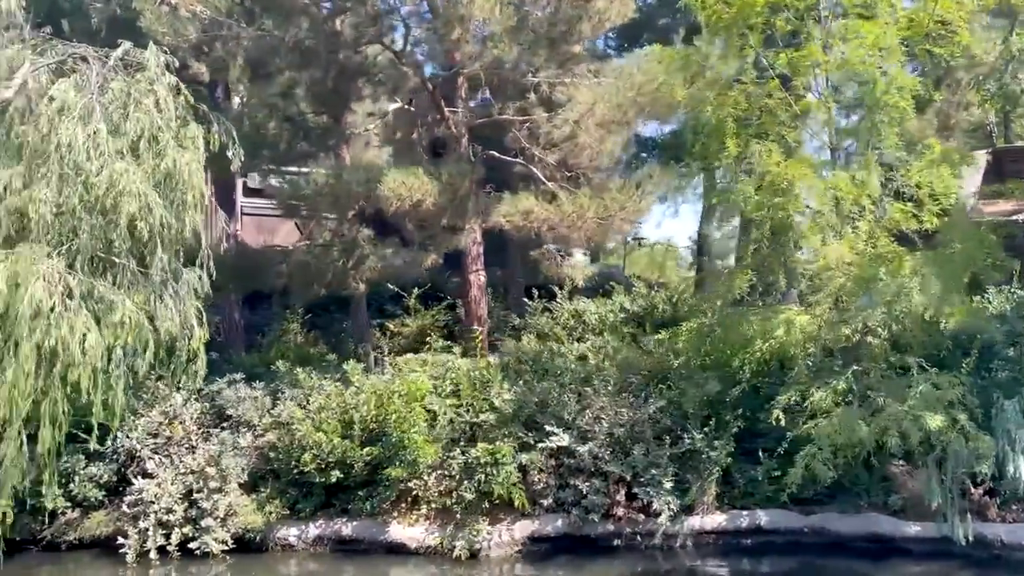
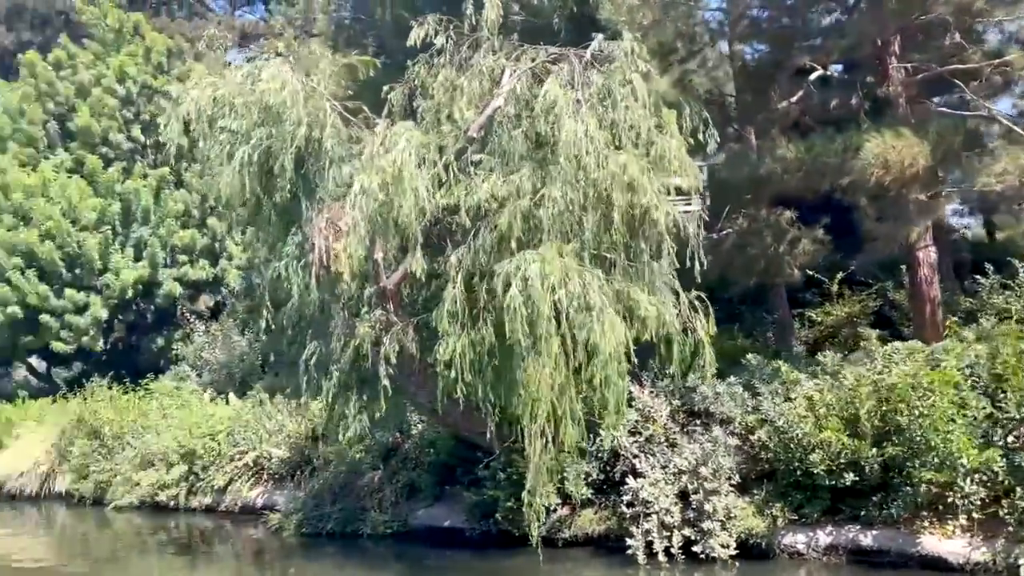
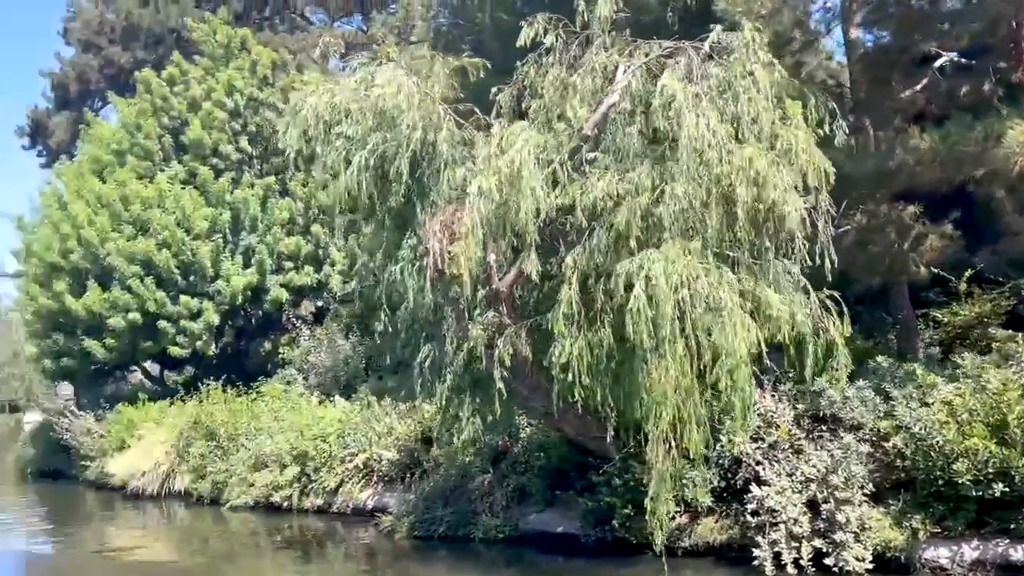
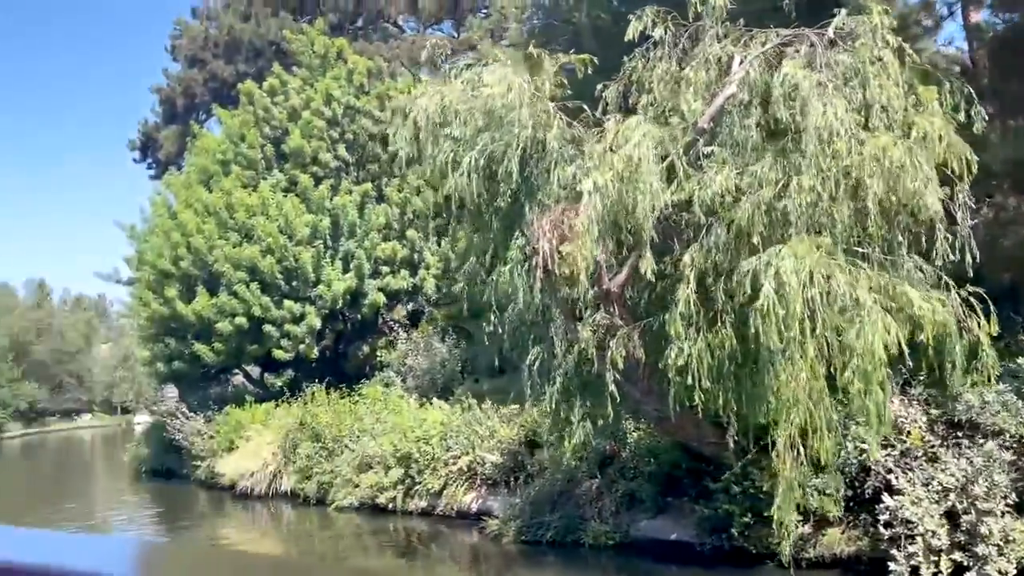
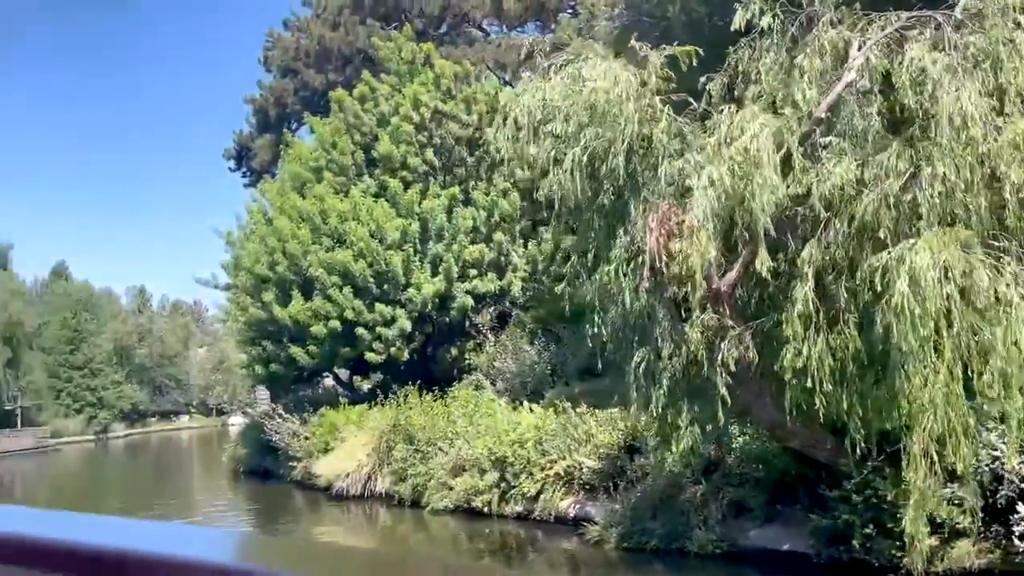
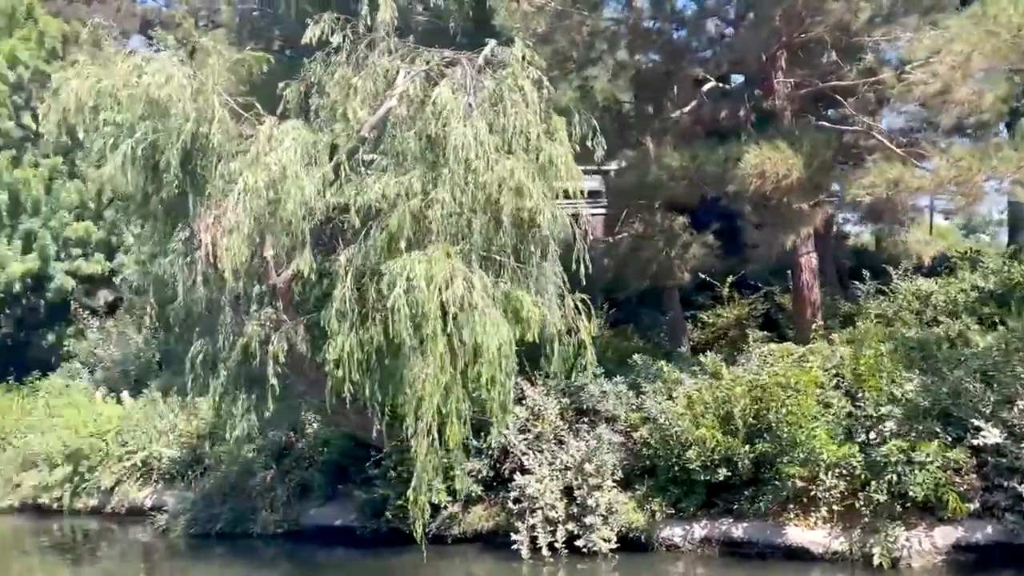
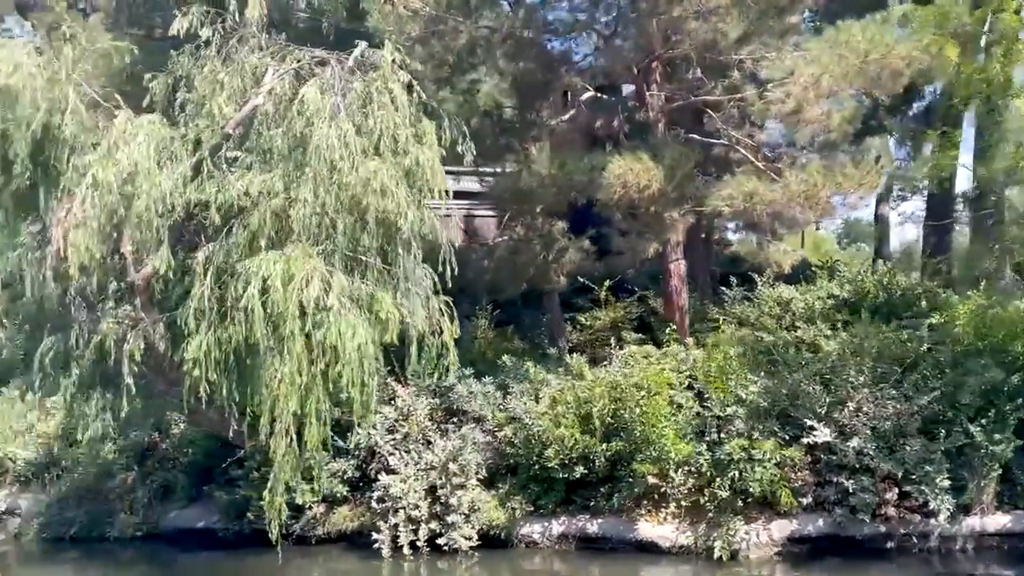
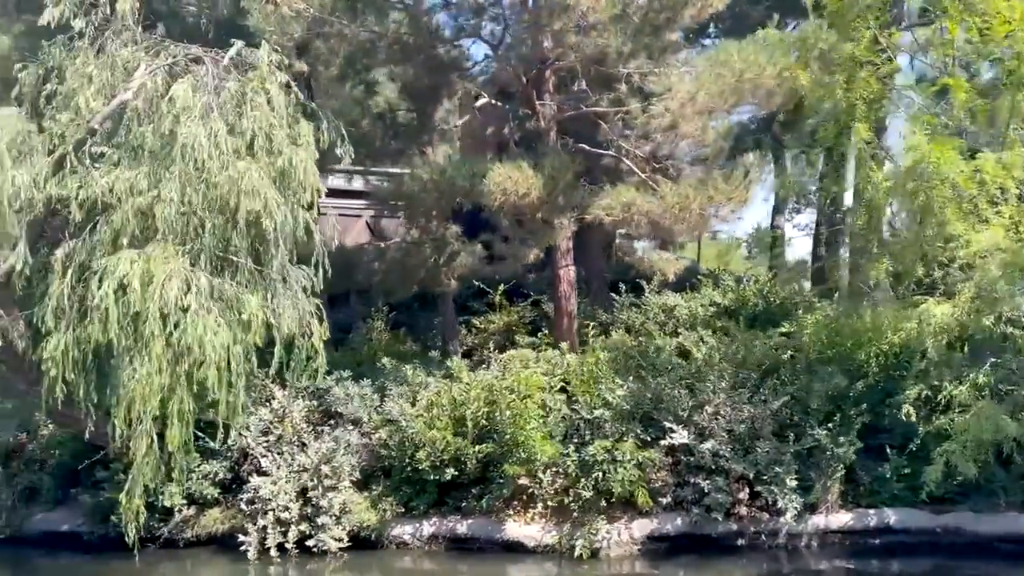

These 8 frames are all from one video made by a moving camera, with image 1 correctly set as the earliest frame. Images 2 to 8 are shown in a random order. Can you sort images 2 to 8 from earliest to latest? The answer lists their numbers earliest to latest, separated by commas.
8, 7, 6, 2, 3, 4, 5
